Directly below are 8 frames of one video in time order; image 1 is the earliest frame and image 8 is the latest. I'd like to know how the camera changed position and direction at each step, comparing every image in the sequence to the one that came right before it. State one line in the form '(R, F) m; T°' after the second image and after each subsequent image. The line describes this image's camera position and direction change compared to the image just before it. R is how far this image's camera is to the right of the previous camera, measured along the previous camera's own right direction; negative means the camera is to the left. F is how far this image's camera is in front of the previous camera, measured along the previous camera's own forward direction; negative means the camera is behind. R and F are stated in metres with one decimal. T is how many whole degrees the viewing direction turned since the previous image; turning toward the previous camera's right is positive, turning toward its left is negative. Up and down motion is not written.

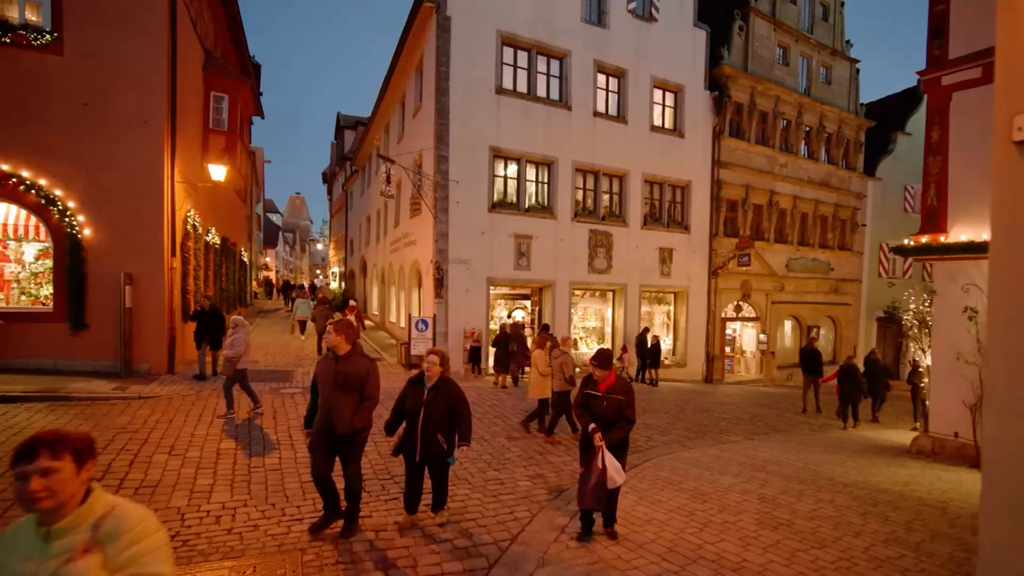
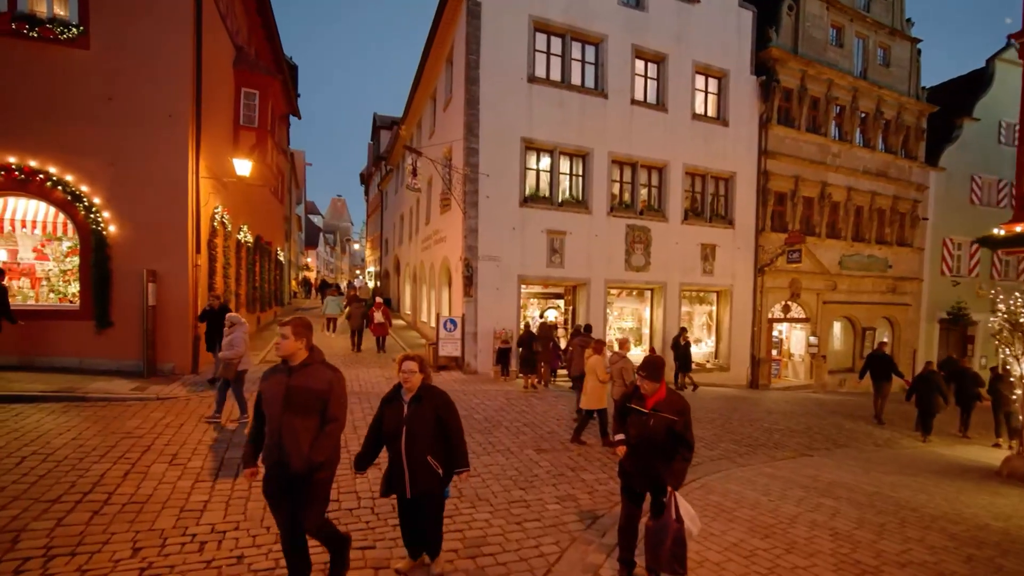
(+0.1, +0.7) m; -3°
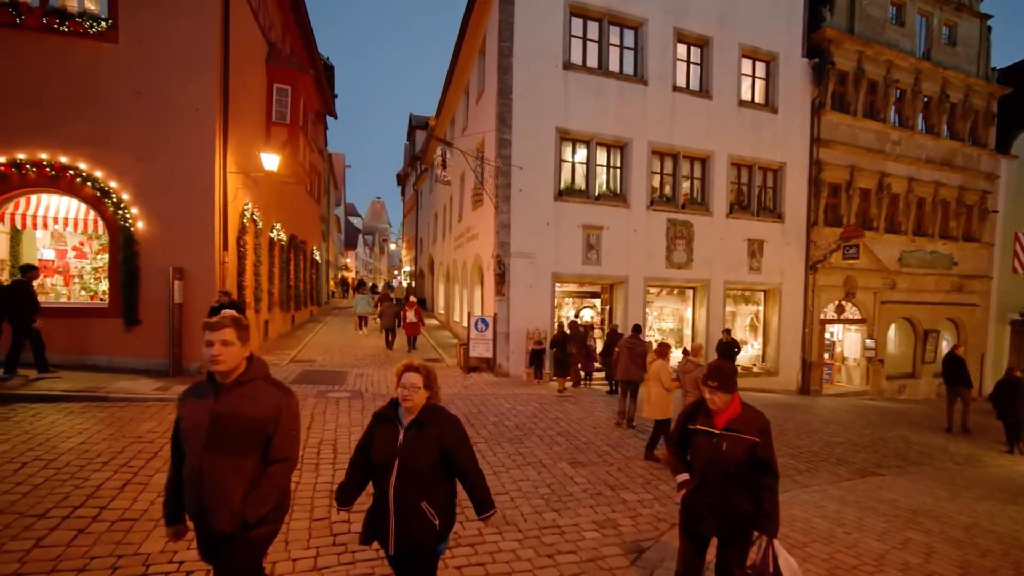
(0.0, +0.6) m; -3°
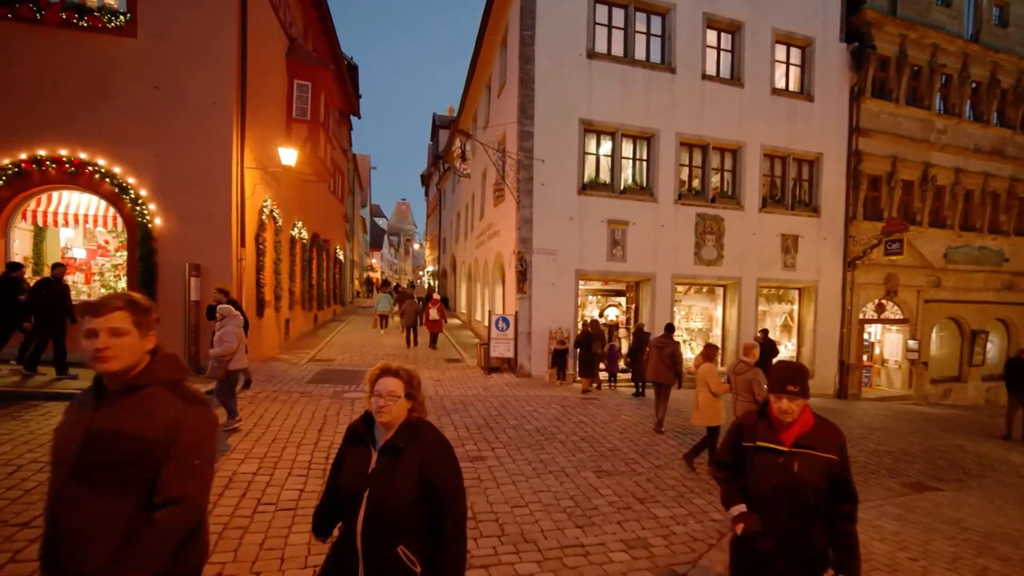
(0.0, +0.4) m; -2°
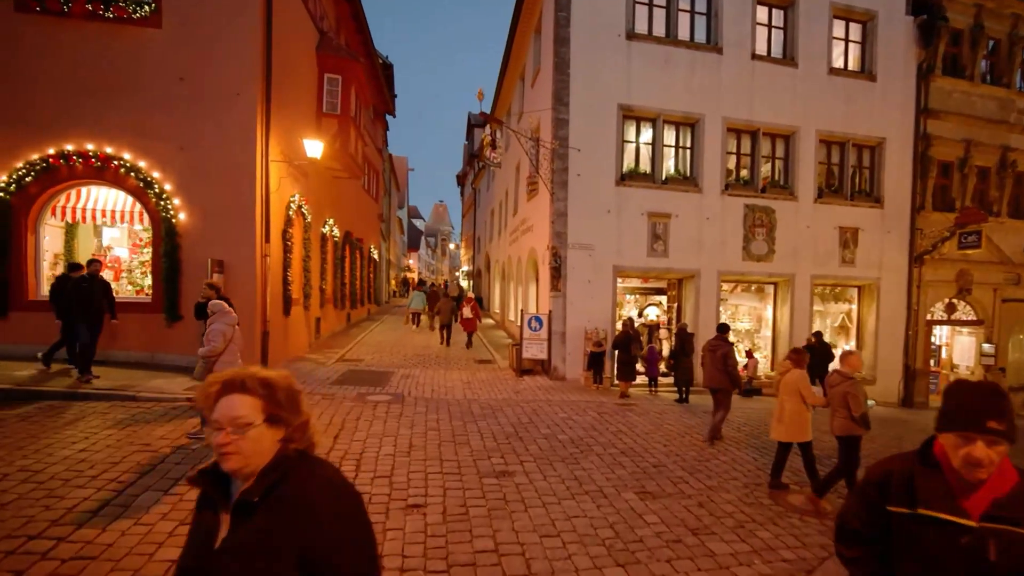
(0.0, +0.7) m; -3°
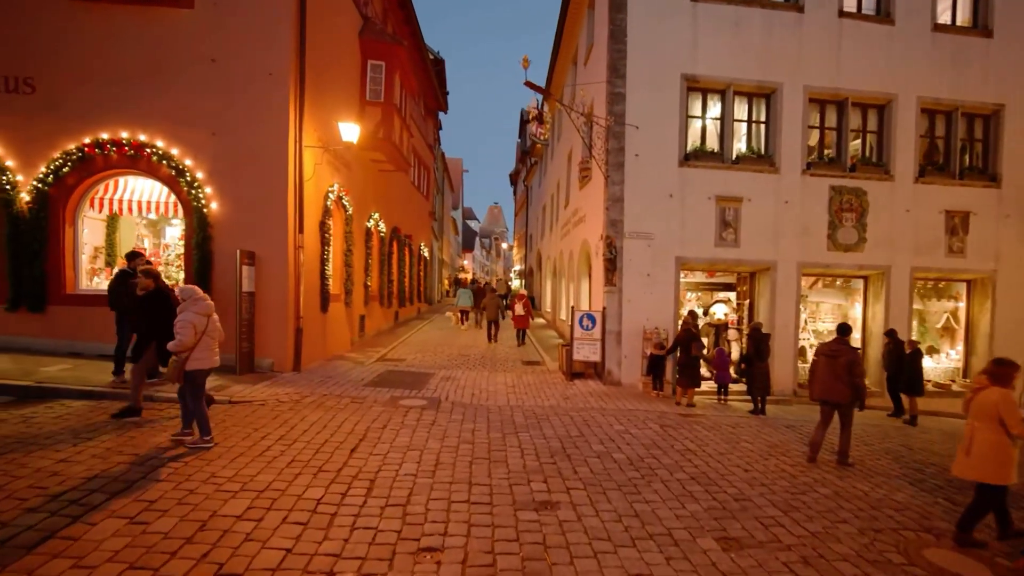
(+0.1, +1.1) m; -5°
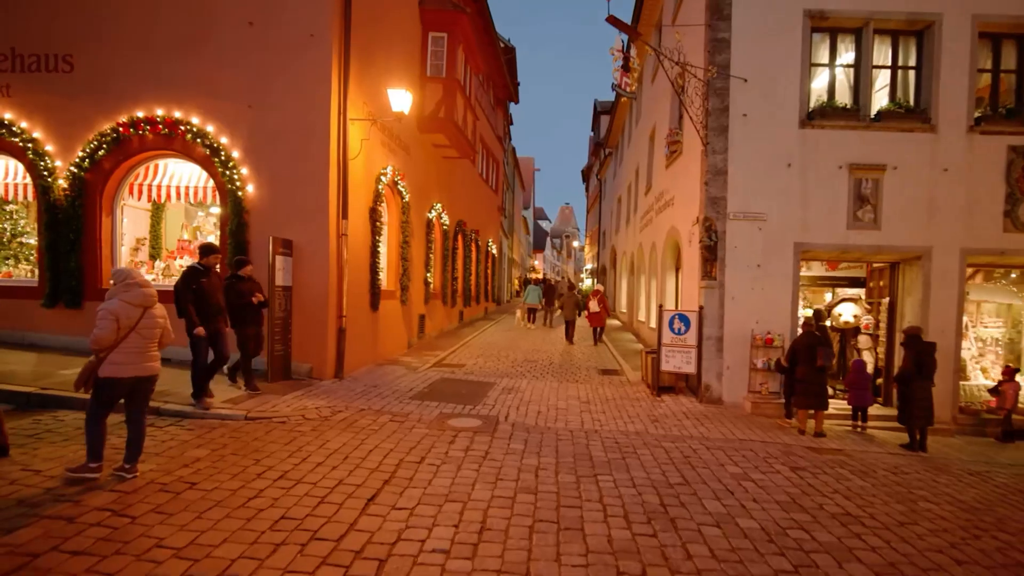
(0.0, +1.7) m; -7°
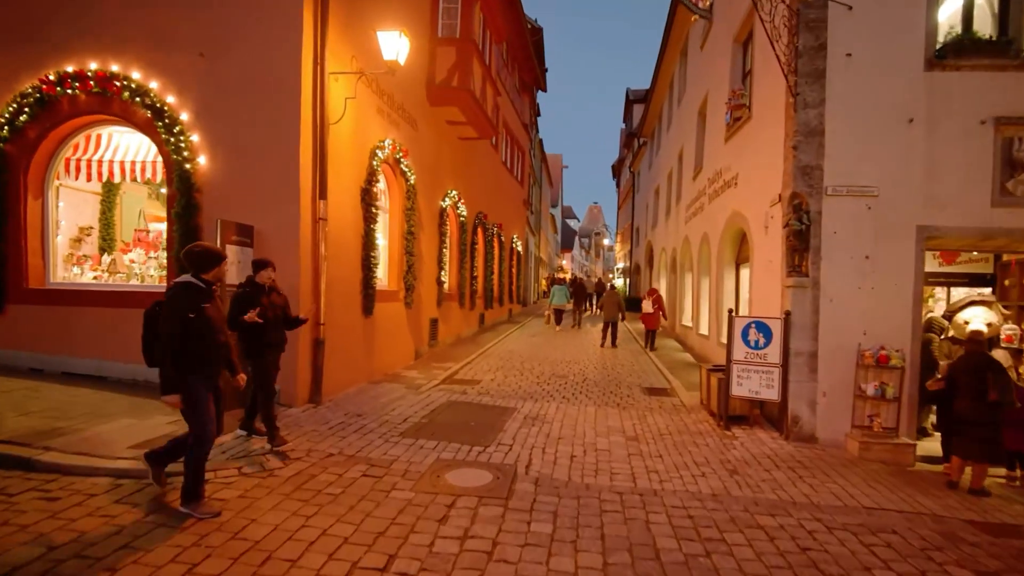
(0.0, +2.0) m; -3°
